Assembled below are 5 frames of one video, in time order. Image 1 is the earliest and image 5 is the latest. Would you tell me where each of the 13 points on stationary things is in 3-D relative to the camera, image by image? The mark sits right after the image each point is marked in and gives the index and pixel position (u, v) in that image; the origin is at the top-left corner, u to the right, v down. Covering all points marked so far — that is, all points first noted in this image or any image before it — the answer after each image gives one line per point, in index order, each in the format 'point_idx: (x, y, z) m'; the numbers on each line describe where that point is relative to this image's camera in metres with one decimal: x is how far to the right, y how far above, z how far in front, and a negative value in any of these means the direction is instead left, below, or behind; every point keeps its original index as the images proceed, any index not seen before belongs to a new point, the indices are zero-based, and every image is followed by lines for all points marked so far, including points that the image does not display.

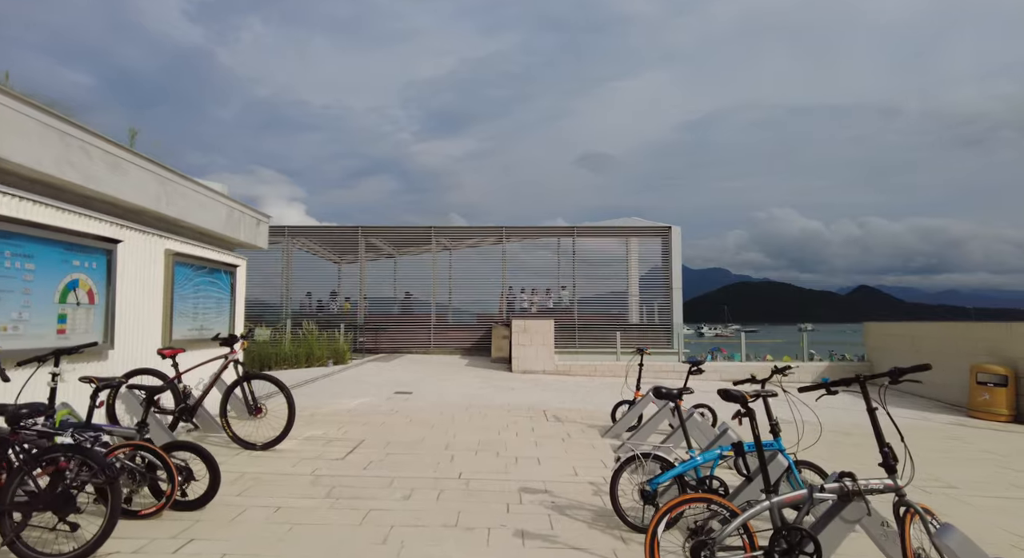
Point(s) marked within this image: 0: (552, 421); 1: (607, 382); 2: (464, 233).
0: (+0.6, -2.0, +7.5) m
1: (+2.3, -2.5, +12.6) m
2: (-1.7, +1.6, +19.0) m
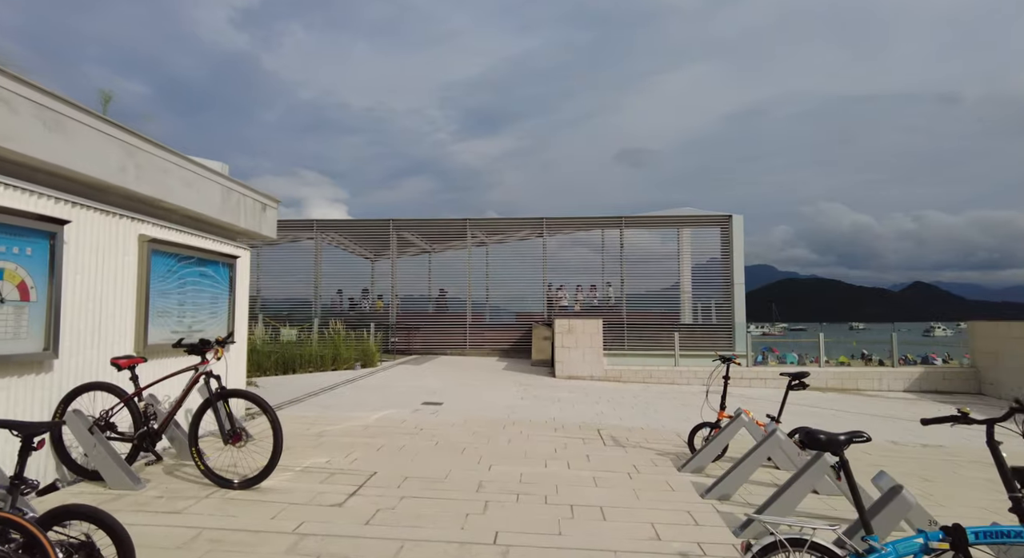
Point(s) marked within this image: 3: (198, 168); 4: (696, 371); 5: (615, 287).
0: (+1.1, -1.9, +6.1) m
1: (+3.2, -2.3, +11.0) m
2: (-0.3, +1.8, +17.7) m
3: (-3.6, +1.3, +6.1) m
4: (+4.3, -2.1, +12.1) m
5: (+3.3, -0.3, +17.2) m
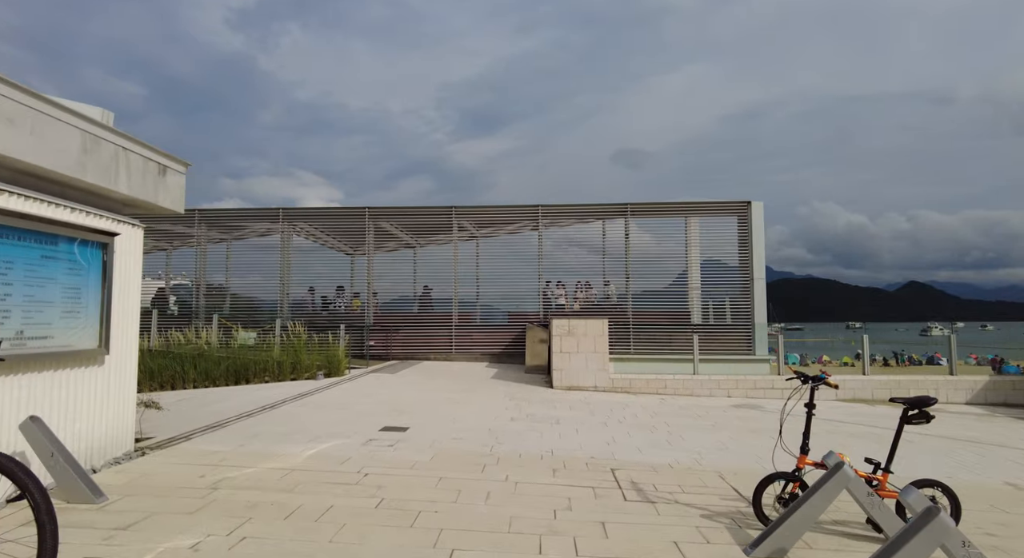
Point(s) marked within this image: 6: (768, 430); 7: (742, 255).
0: (+1.0, -1.8, +4.2) m
1: (+3.1, -2.2, +9.2) m
2: (-0.5, +1.9, +15.8) m
3: (-3.8, +1.4, +4.2) m
4: (+4.1, -2.0, +10.3) m
5: (+3.1, -0.1, +15.3) m
6: (+3.7, -2.1, +7.5) m
7: (+6.5, +0.7, +14.9) m
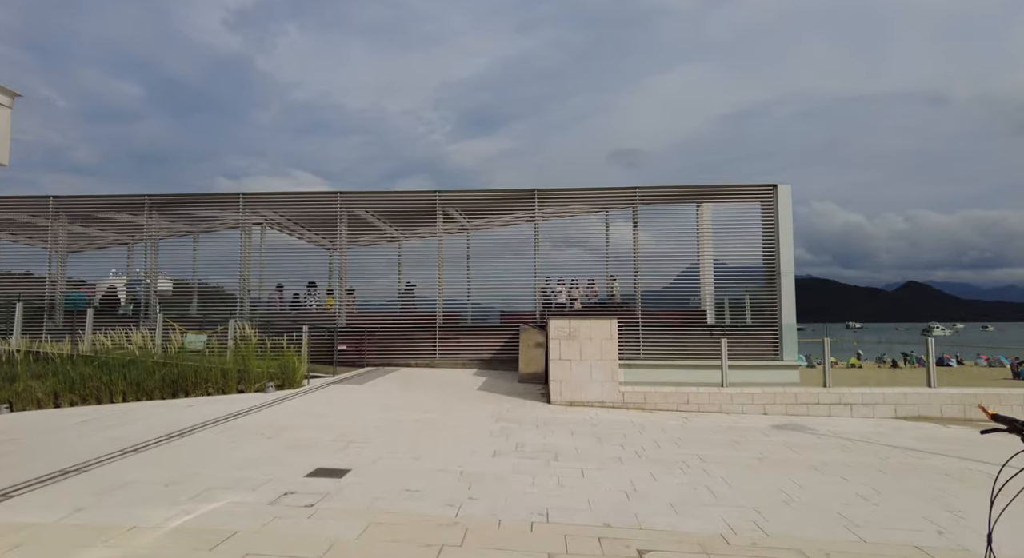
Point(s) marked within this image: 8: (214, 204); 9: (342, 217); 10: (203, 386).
0: (+0.8, -1.7, +2.4) m
1: (+2.9, -2.1, +7.4) m
2: (-0.7, +2.0, +14.0) m
3: (-3.9, +1.5, +2.3) m
4: (+3.9, -1.8, +8.5) m
5: (+2.9, 0.0, +13.5) m
6: (+3.5, -2.0, +5.7) m
7: (+6.3, +0.8, +13.0) m
8: (-8.0, +2.0, +14.0) m
9: (-4.5, +1.7, +14.1) m
10: (-5.6, -1.9, +9.5) m
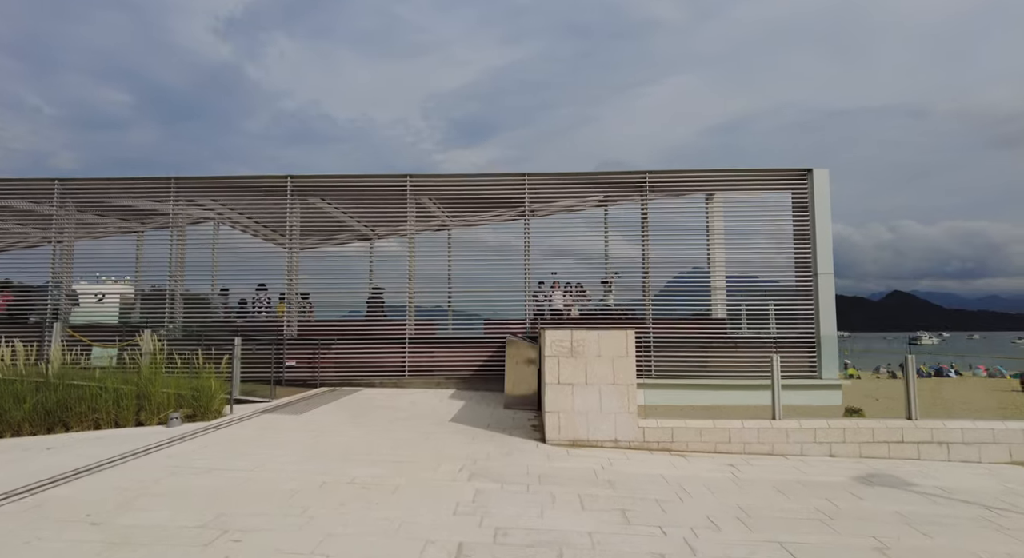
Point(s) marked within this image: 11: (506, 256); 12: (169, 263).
0: (+0.7, -1.5, +0.2) m
1: (+2.7, -2.0, +5.2) m
2: (-1.0, +2.0, +11.9) m
3: (-4.0, +1.7, +0.1) m
4: (+3.7, -1.8, +6.4) m
5: (+2.6, 0.0, +11.4) m
6: (+3.3, -1.9, +3.6) m
7: (+6.0, +0.8, +11.0) m
8: (-8.3, +2.0, +11.7) m
9: (-4.8, +1.6, +11.9) m
10: (-5.8, -1.9, +7.3) m
11: (-0.1, +0.6, +11.7) m
12: (-7.6, +0.4, +11.6) m
